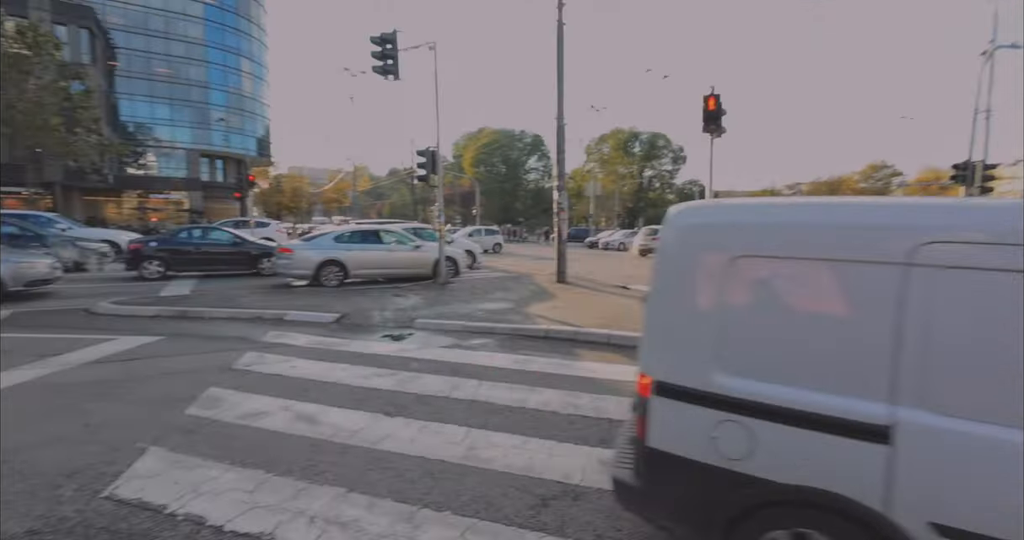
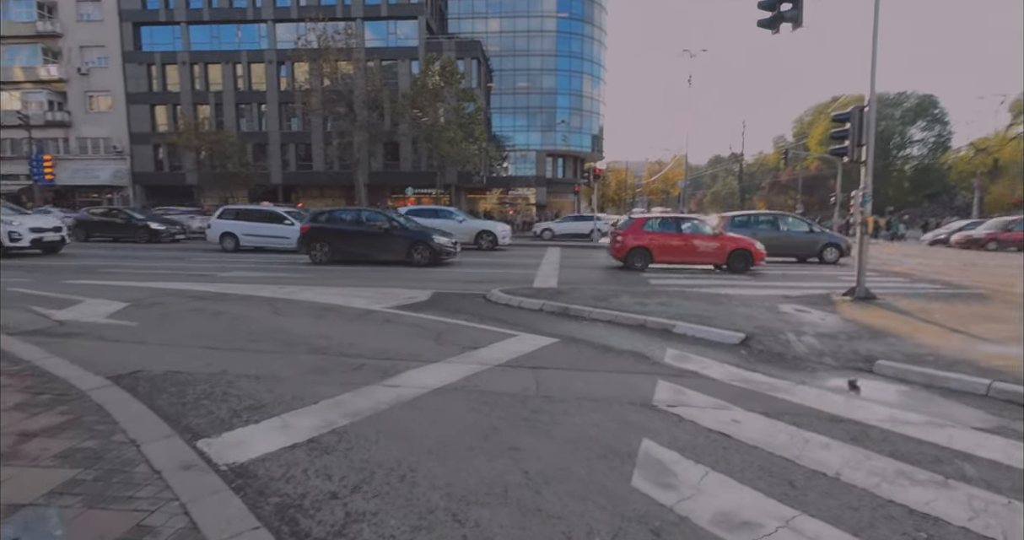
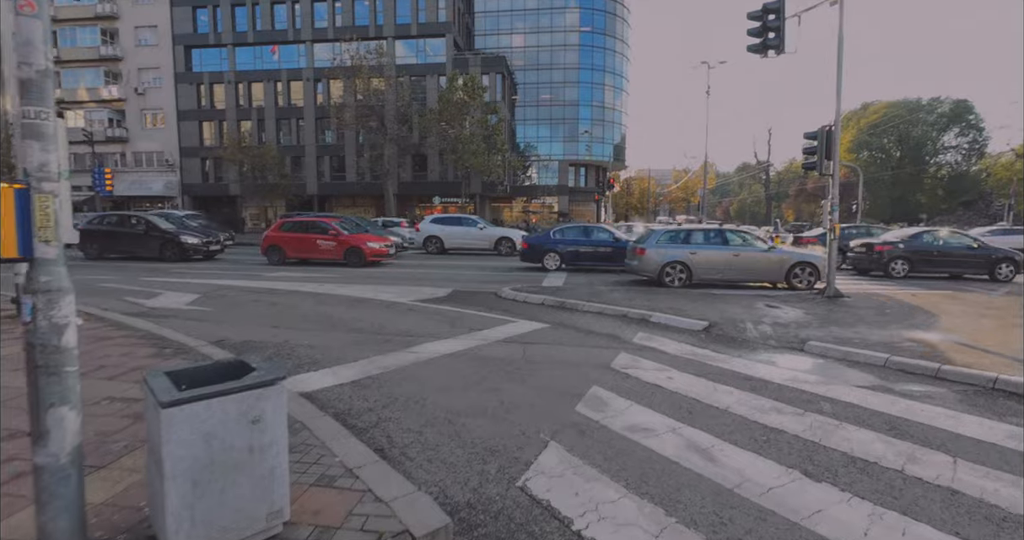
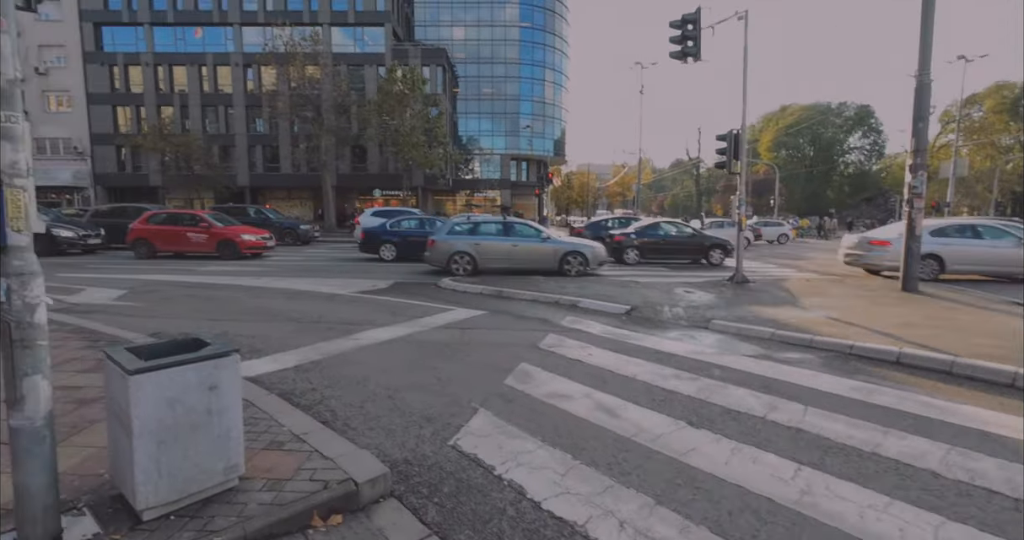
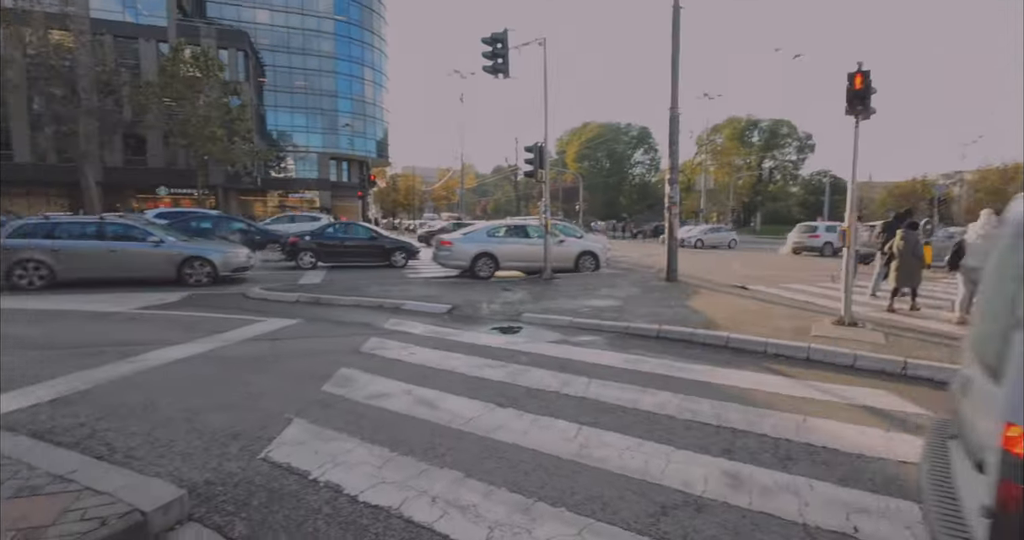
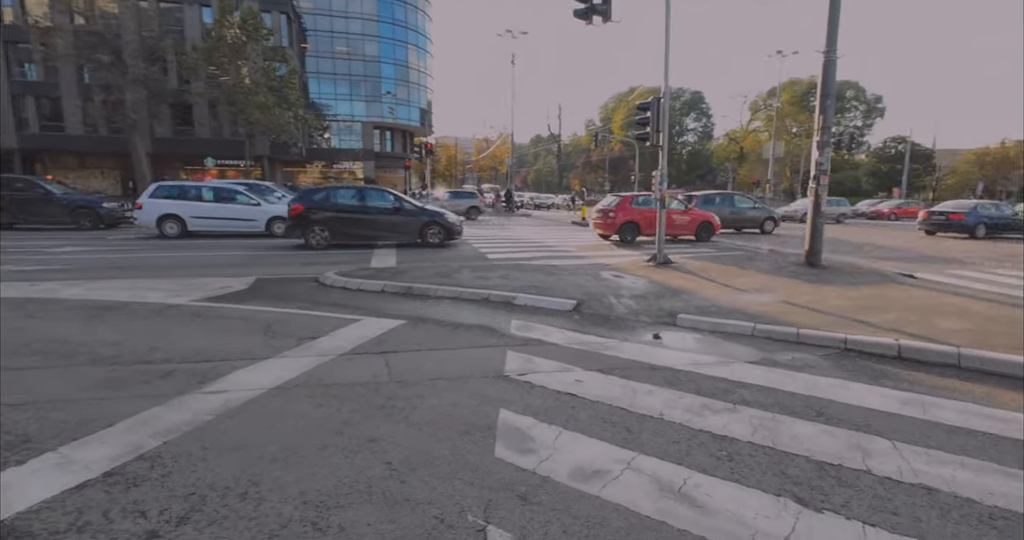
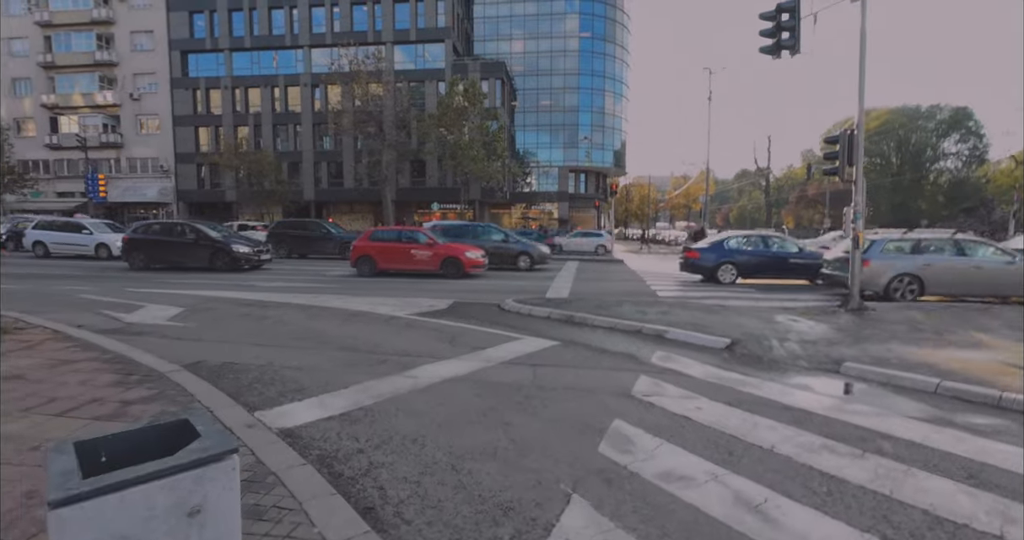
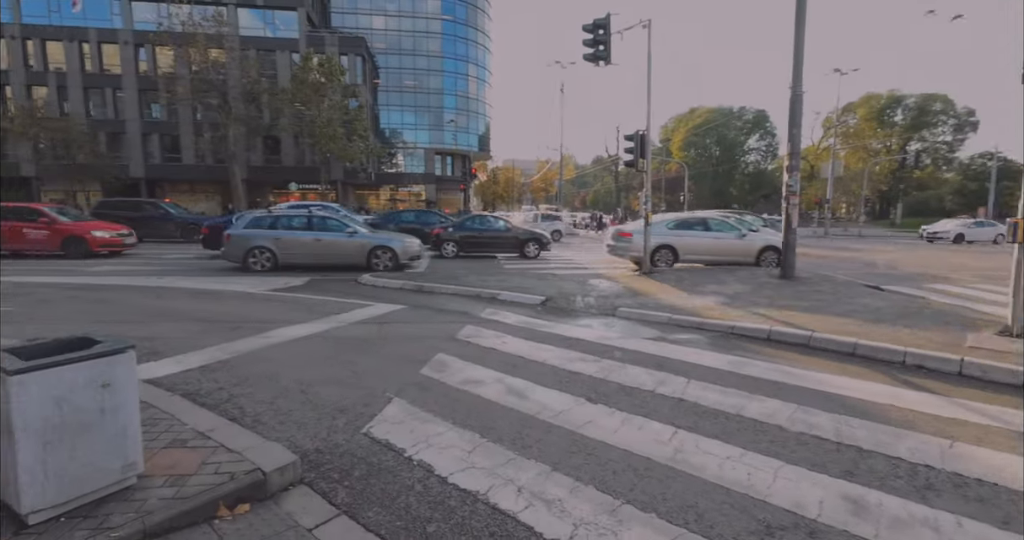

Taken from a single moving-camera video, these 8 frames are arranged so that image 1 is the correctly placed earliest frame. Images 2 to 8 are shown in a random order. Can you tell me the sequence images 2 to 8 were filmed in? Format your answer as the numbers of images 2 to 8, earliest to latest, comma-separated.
5, 8, 4, 3, 7, 2, 6
